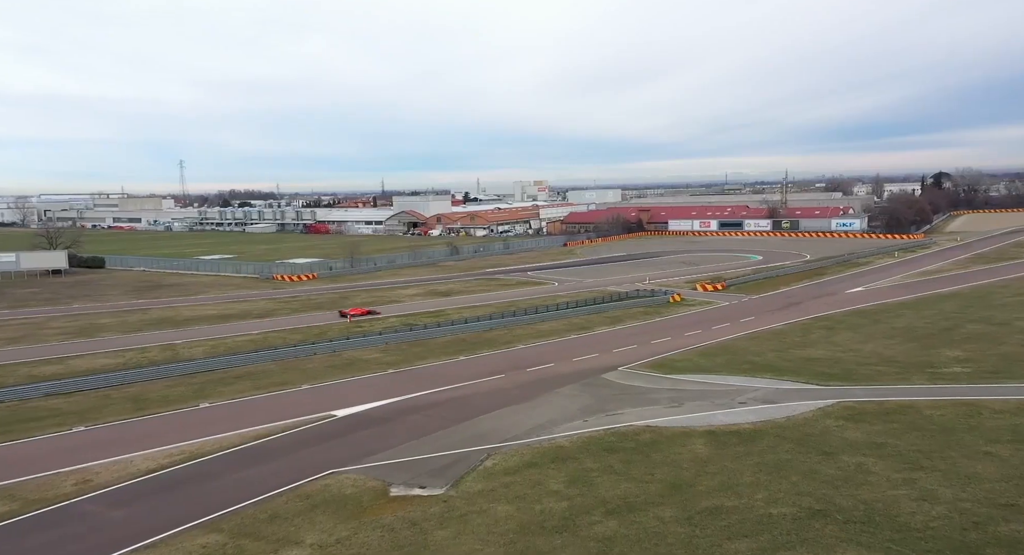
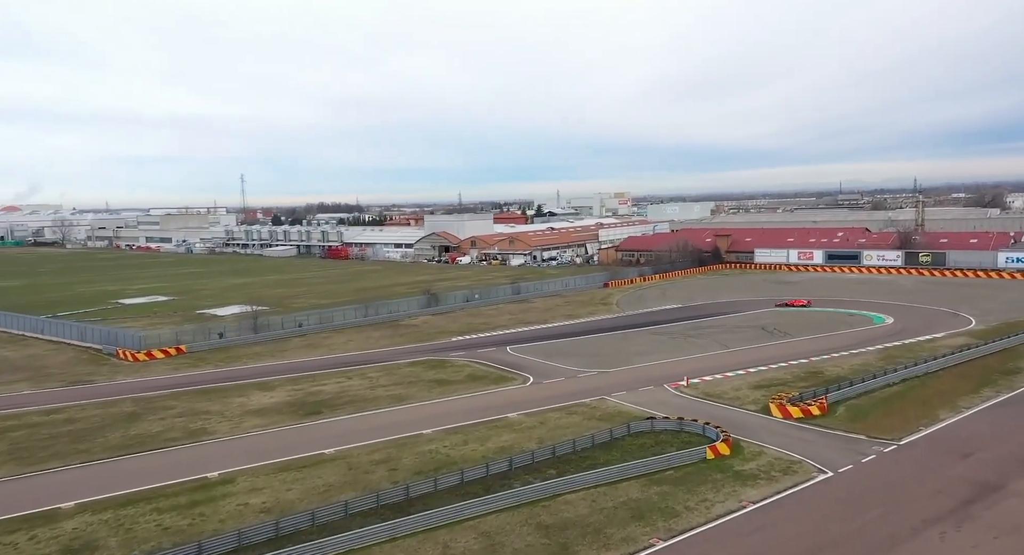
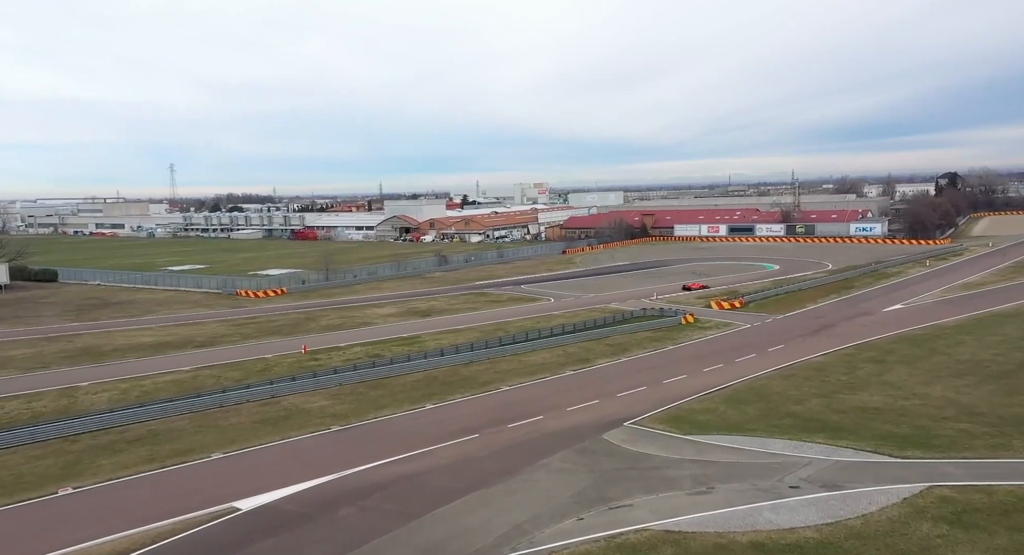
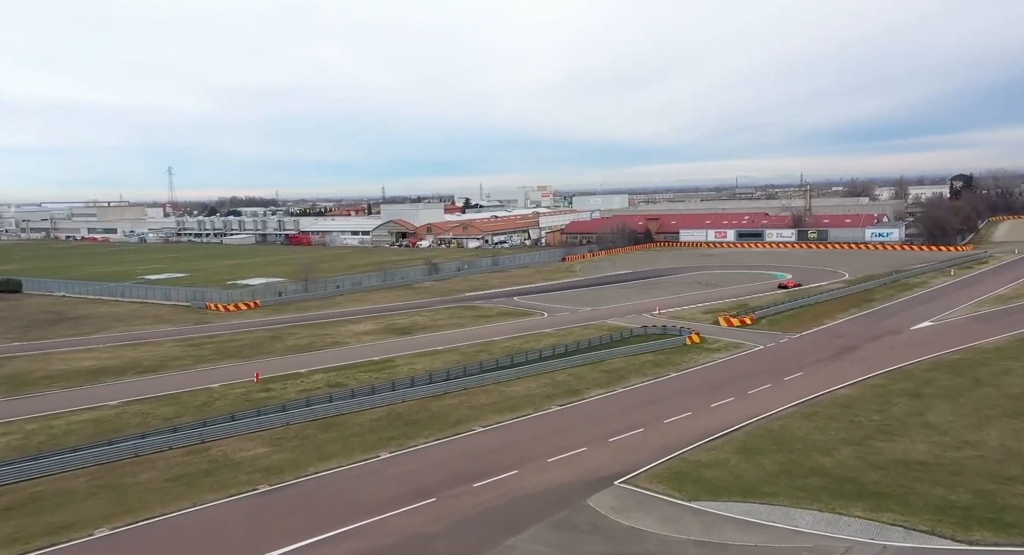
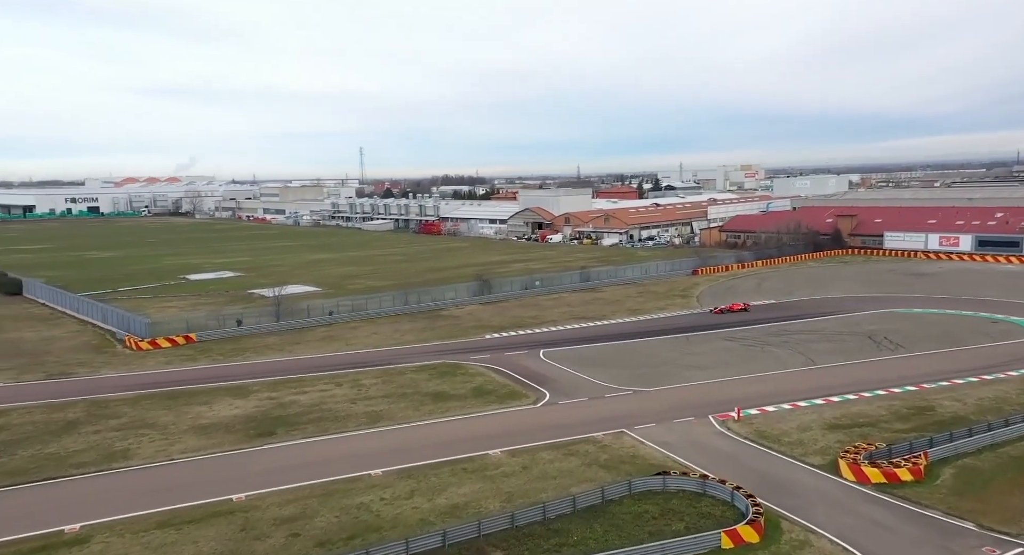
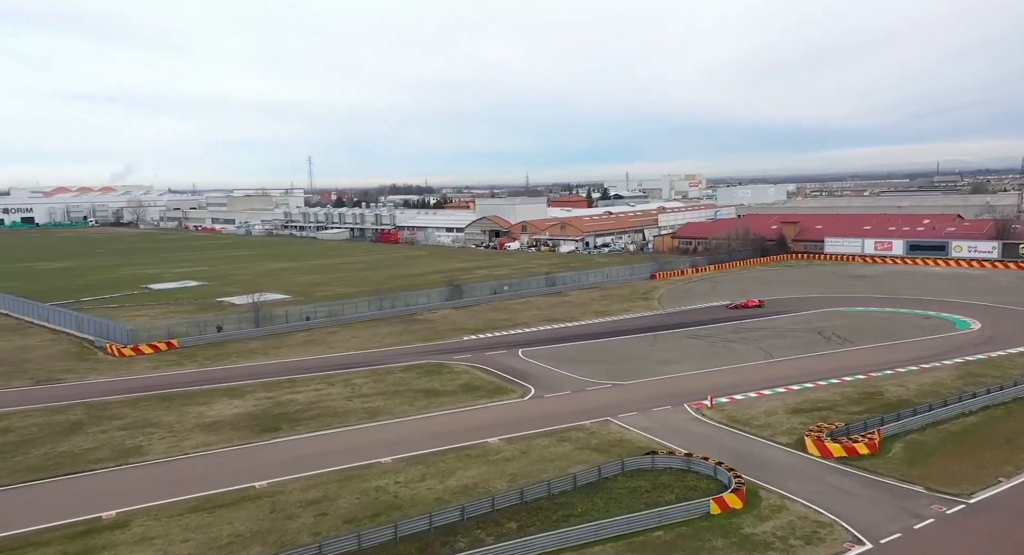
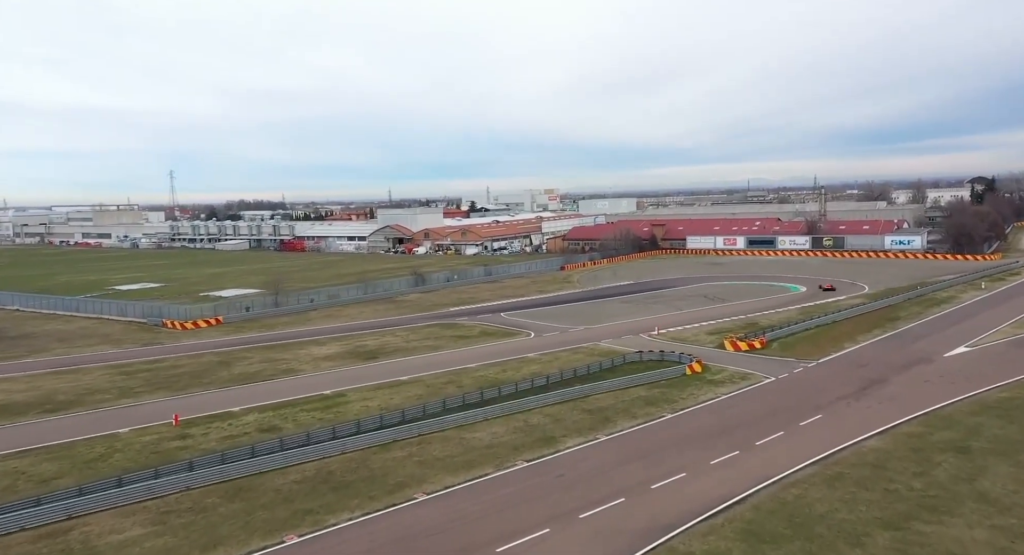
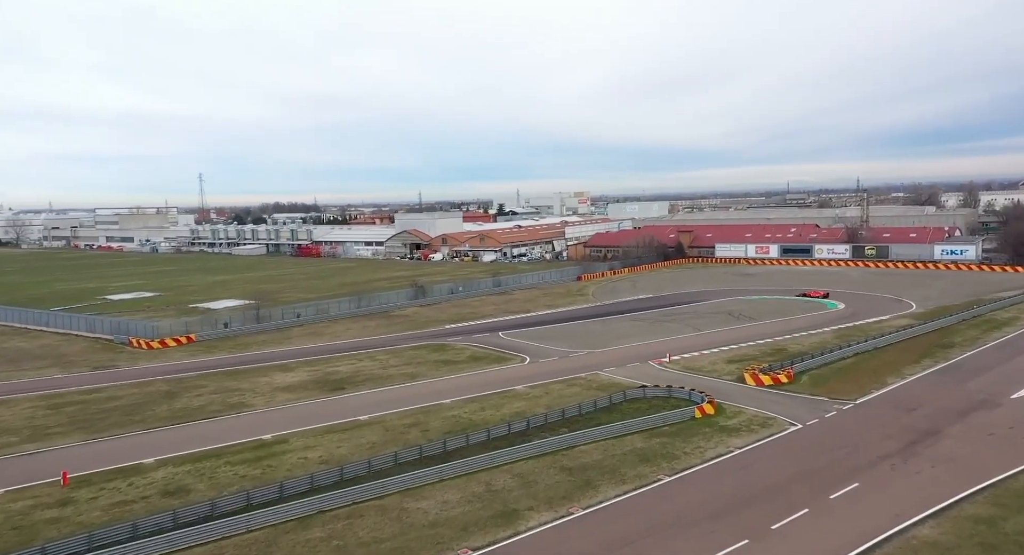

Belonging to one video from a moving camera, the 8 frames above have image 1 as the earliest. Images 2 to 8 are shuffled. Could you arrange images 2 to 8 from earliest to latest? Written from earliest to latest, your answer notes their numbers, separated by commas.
3, 4, 7, 8, 2, 6, 5
